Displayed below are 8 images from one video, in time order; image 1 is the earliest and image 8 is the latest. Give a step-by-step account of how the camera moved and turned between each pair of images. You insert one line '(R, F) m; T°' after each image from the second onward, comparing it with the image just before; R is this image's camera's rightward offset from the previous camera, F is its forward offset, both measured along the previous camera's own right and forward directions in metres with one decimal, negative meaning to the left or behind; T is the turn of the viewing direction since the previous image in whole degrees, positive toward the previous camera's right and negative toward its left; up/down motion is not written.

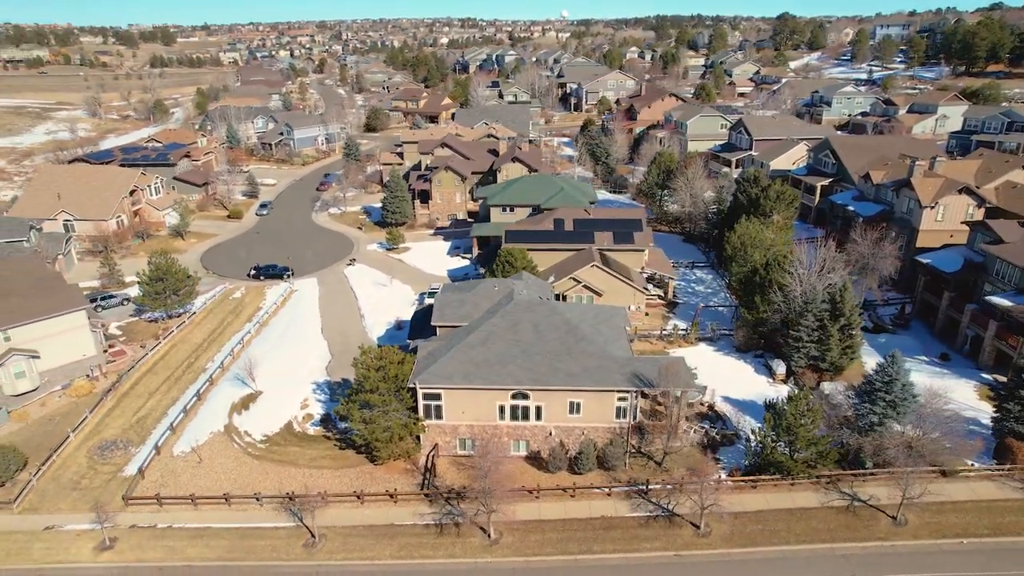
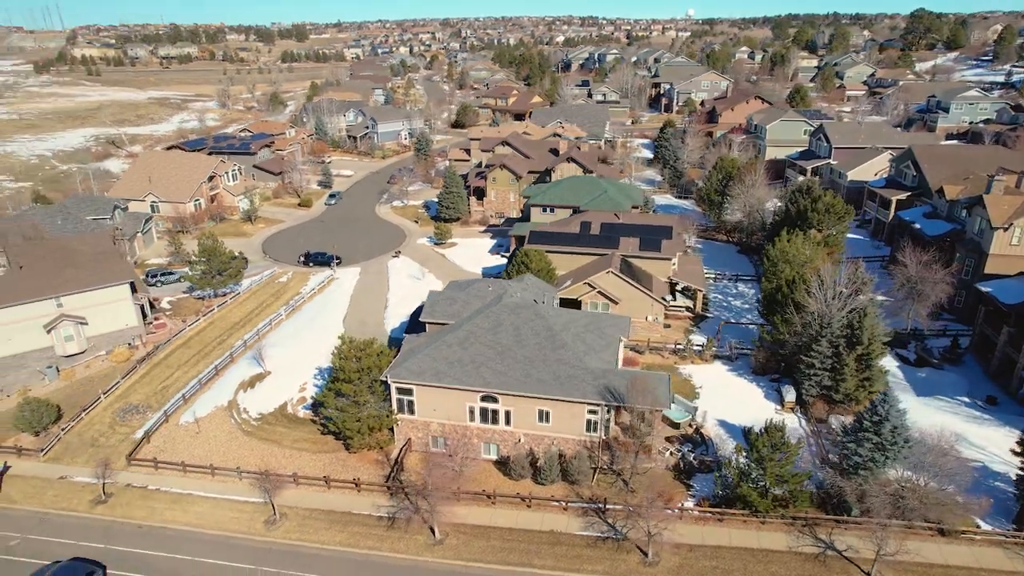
(+4.7, +0.7) m; -9°
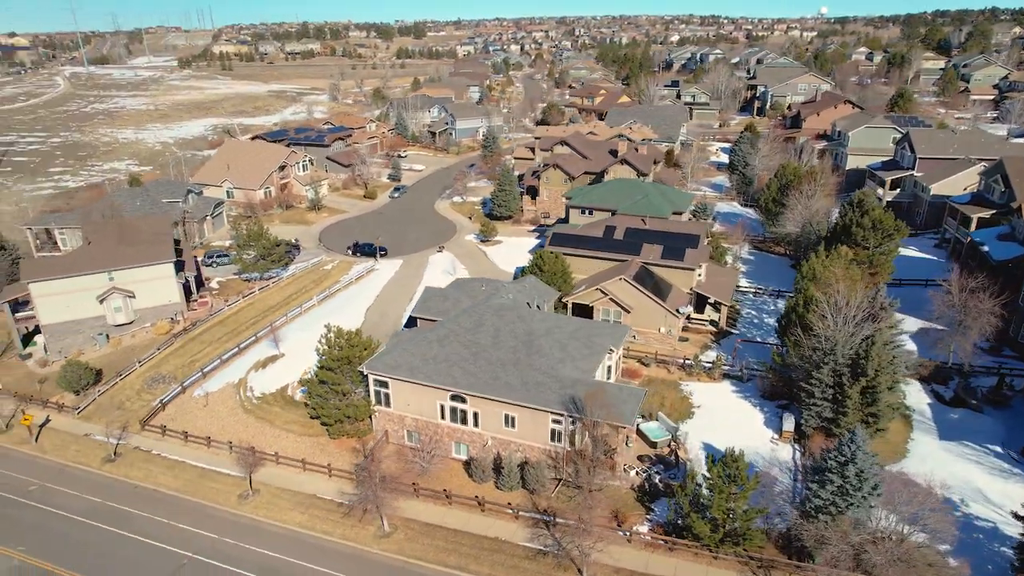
(+4.6, +0.7) m; -9°
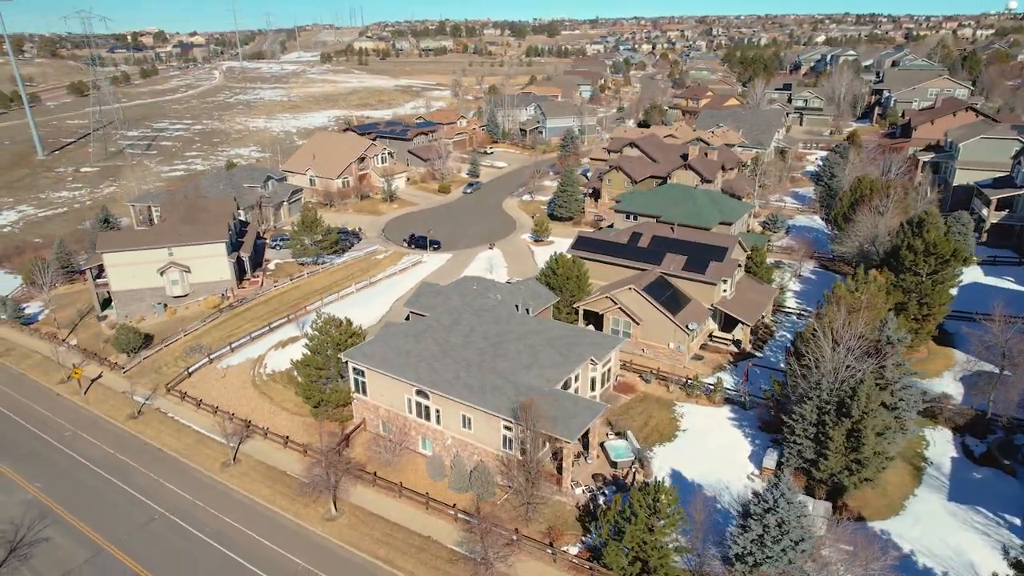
(+5.4, +0.9) m; -11°
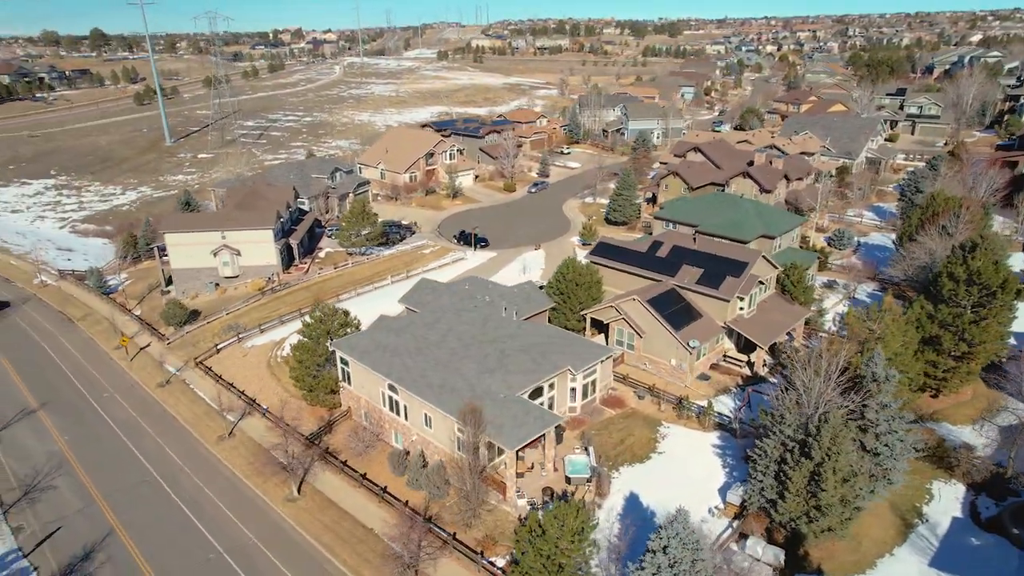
(+4.8, +0.7) m; -9°
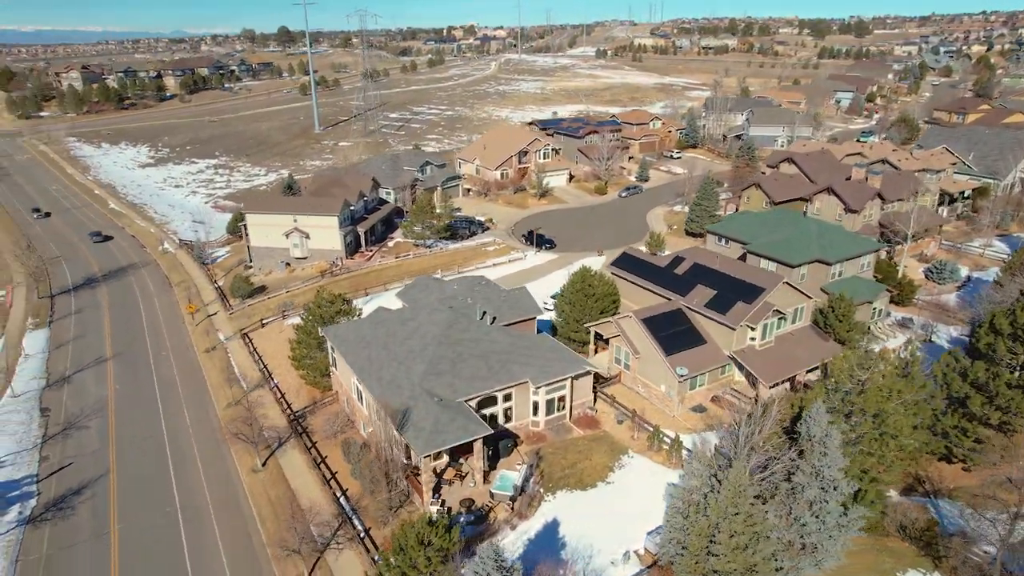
(+6.7, +1.3) m; -13°
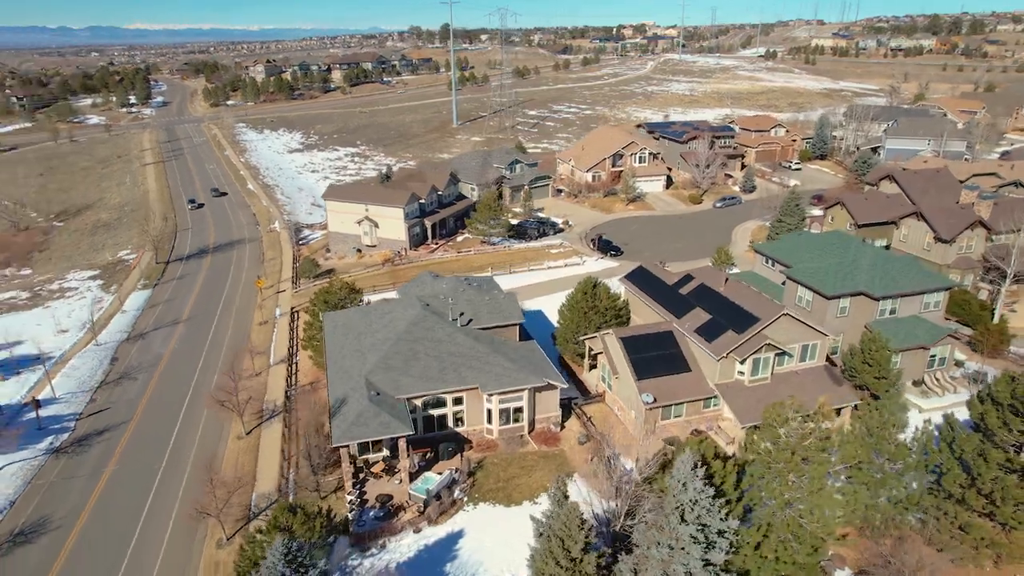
(+6.8, +1.2) m; -13°
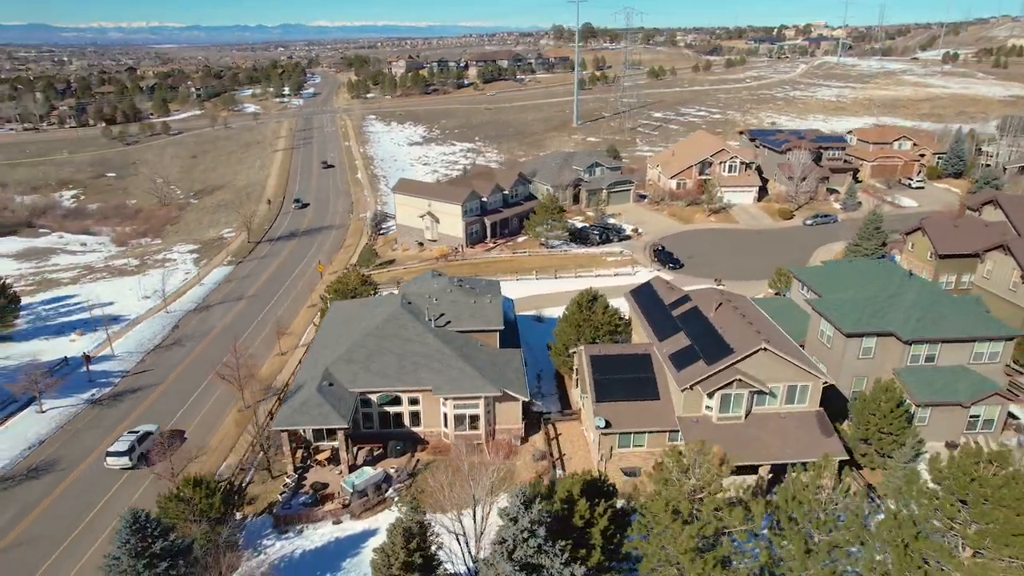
(+6.1, +1.1) m; -12°
